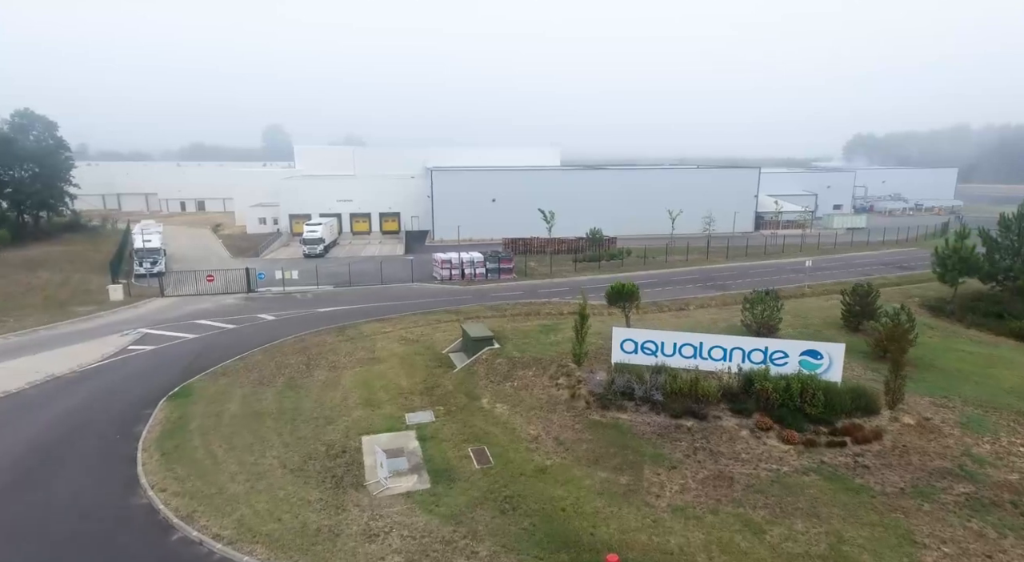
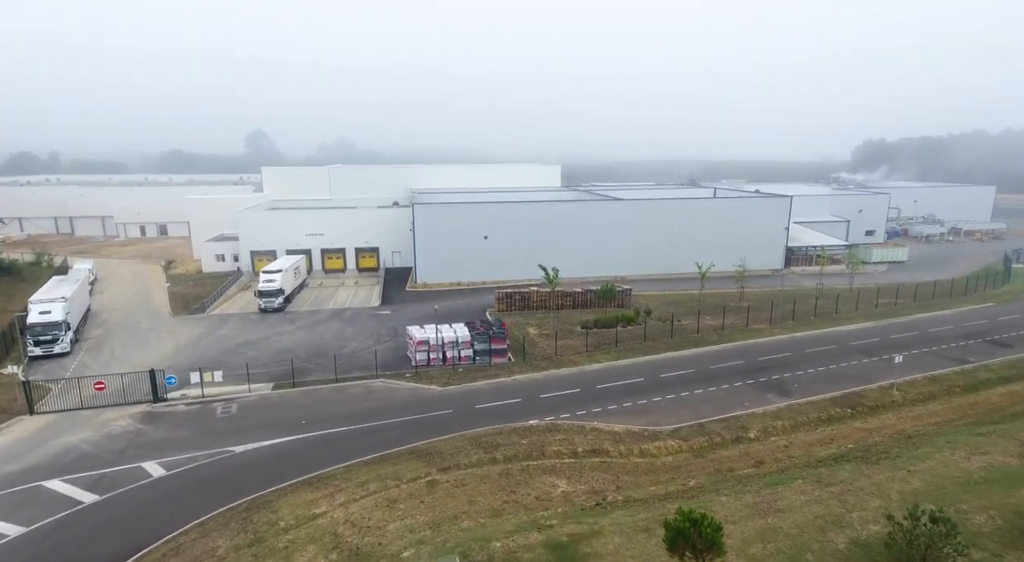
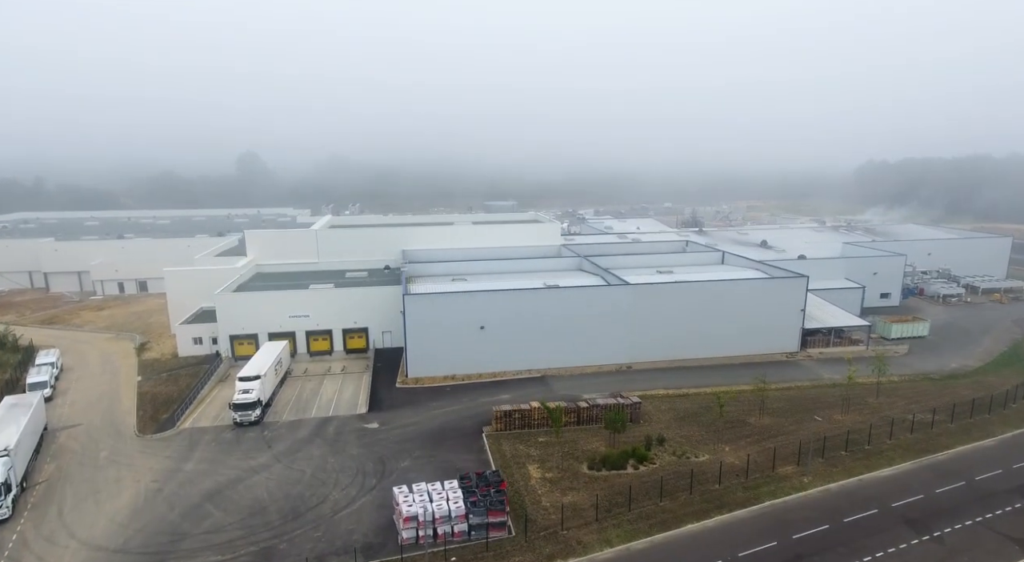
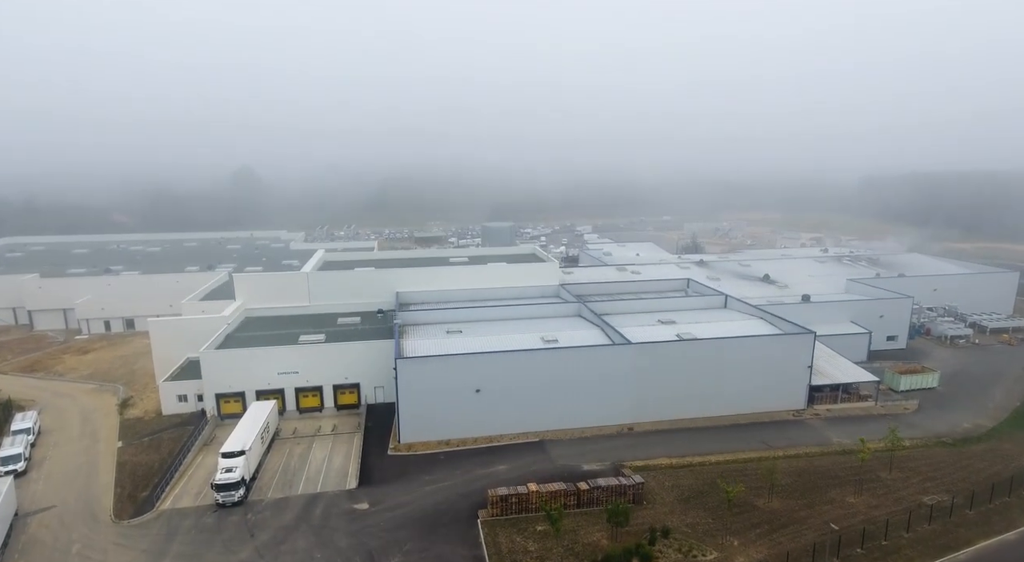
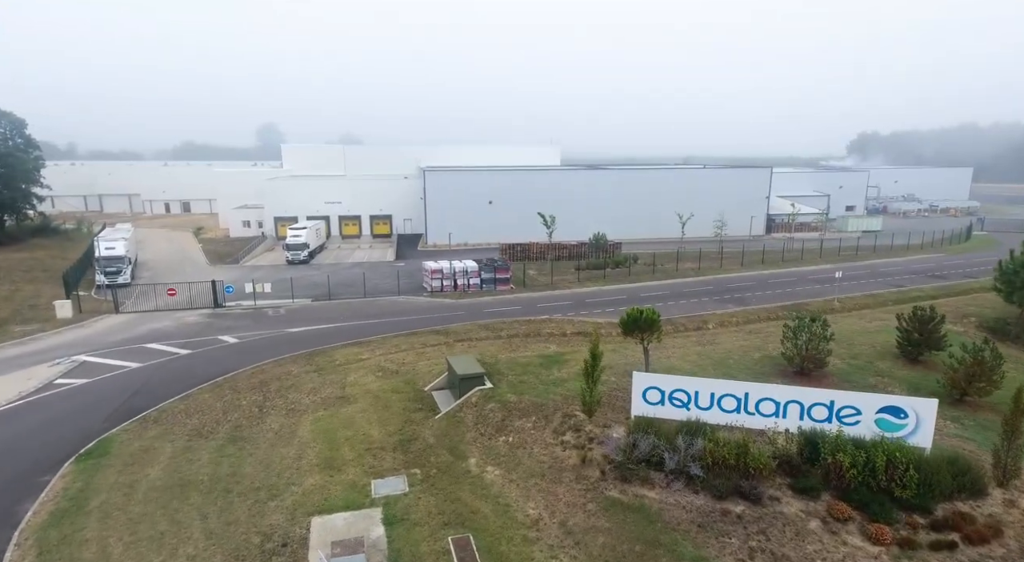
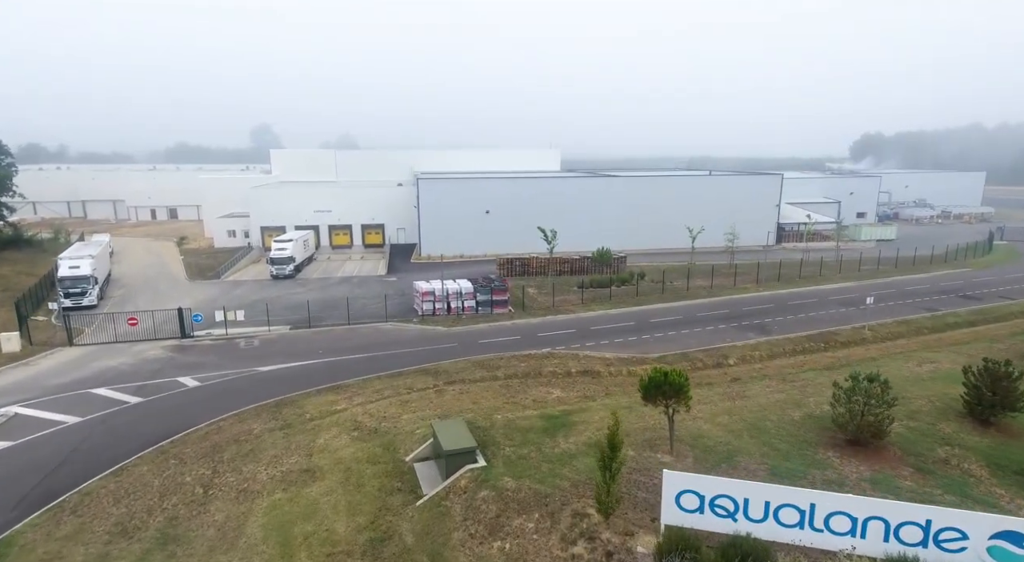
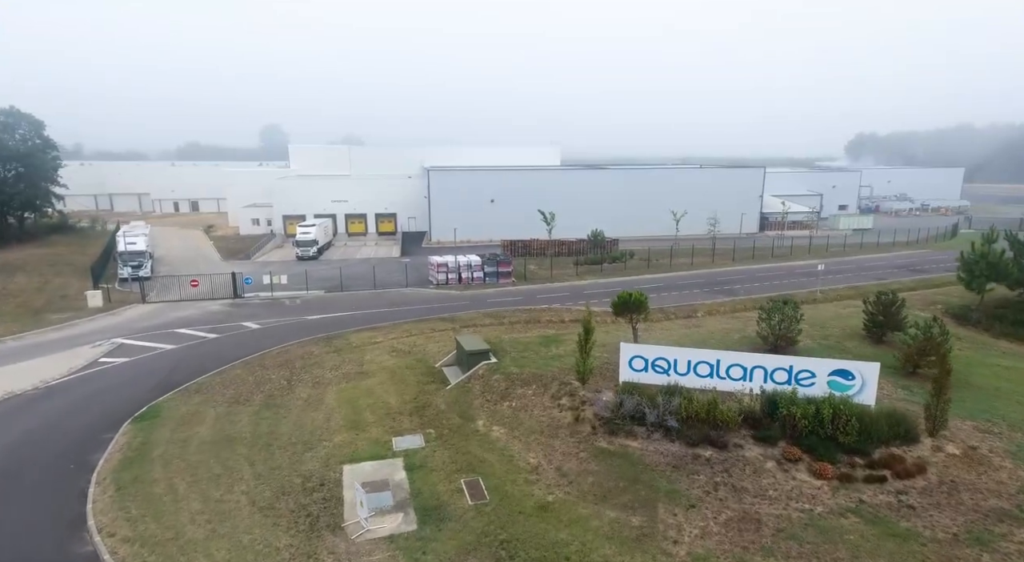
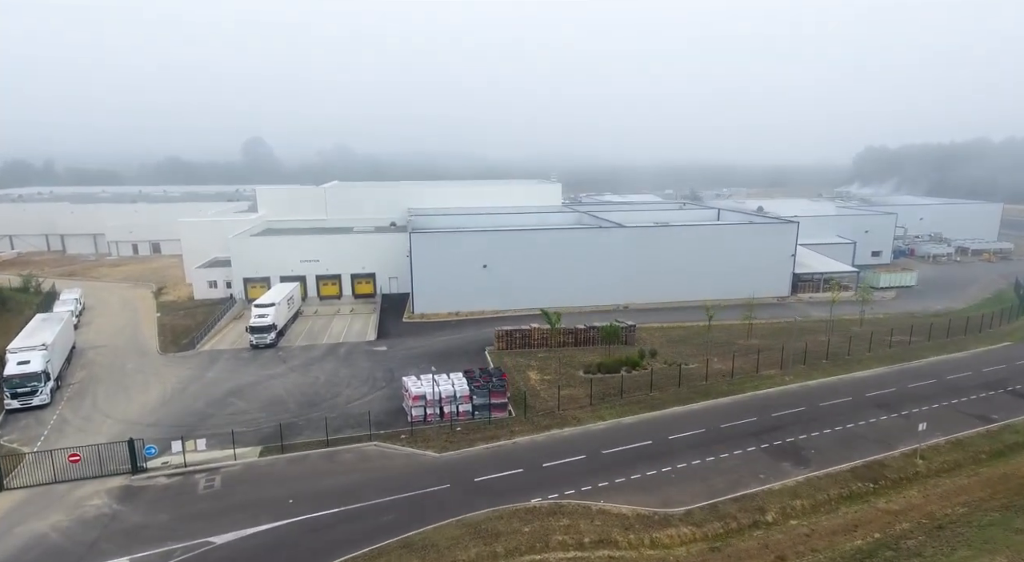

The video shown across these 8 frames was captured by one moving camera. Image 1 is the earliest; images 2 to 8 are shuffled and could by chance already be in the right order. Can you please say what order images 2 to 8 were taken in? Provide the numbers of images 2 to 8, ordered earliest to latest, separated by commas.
7, 5, 6, 2, 8, 3, 4
